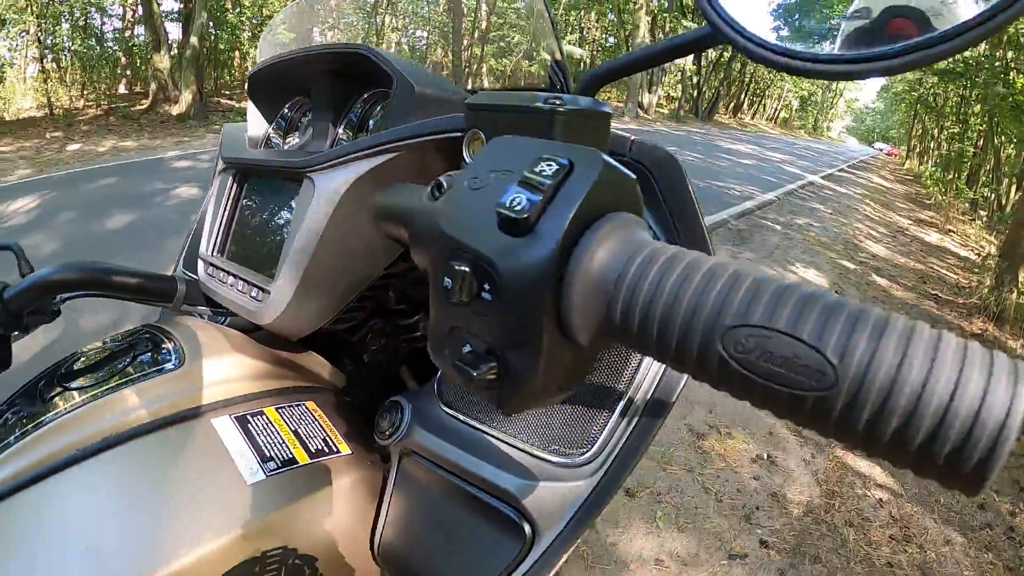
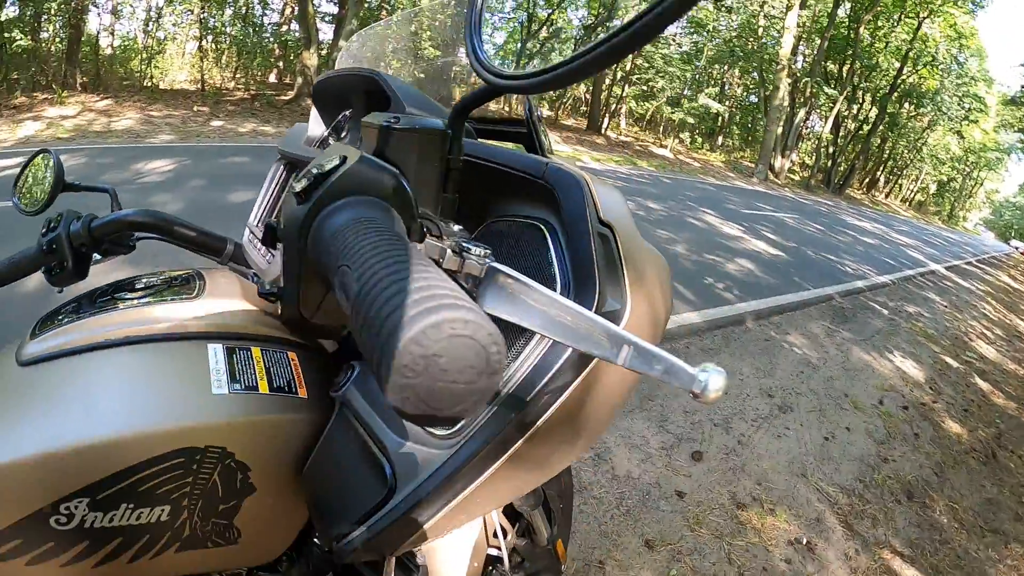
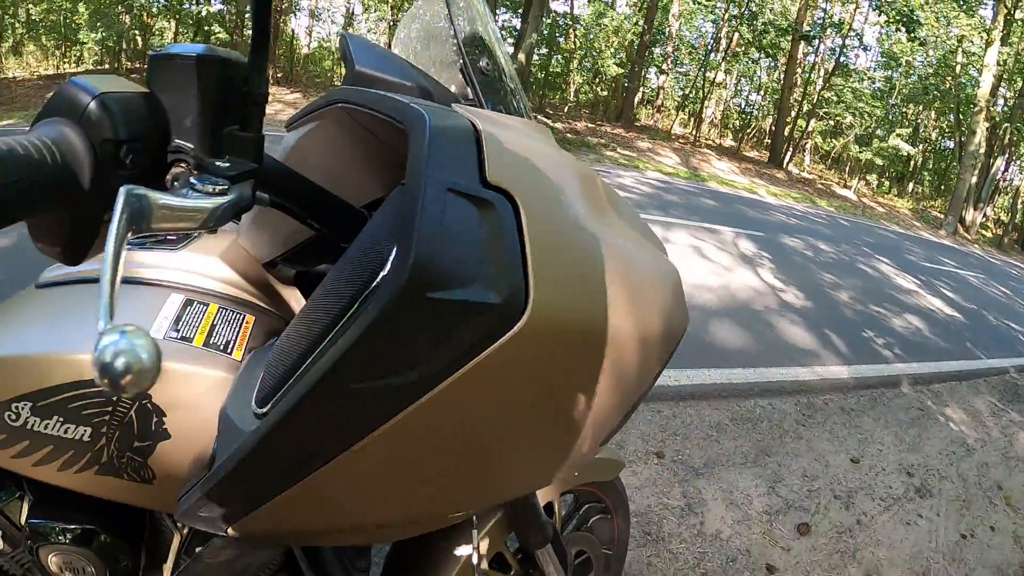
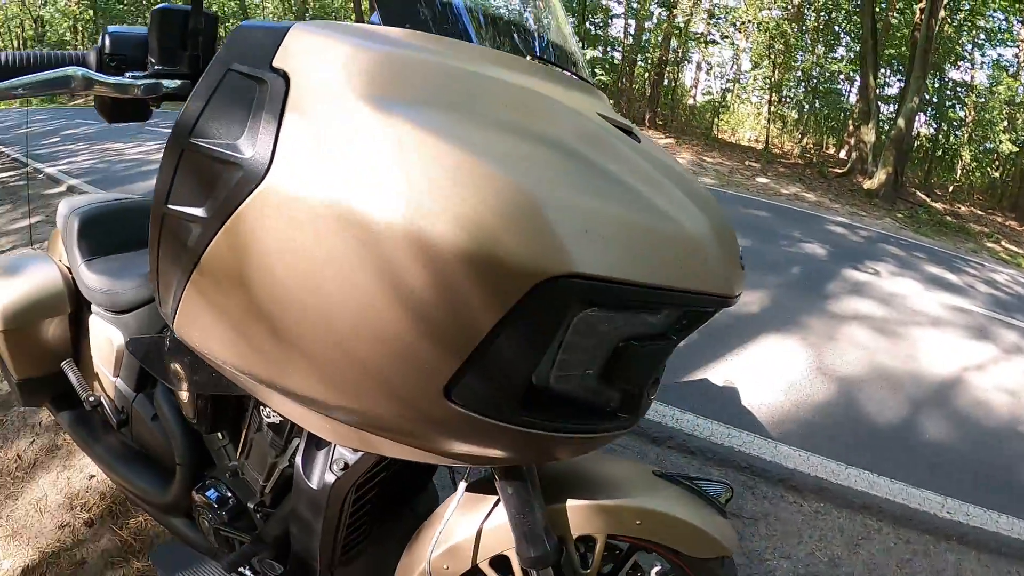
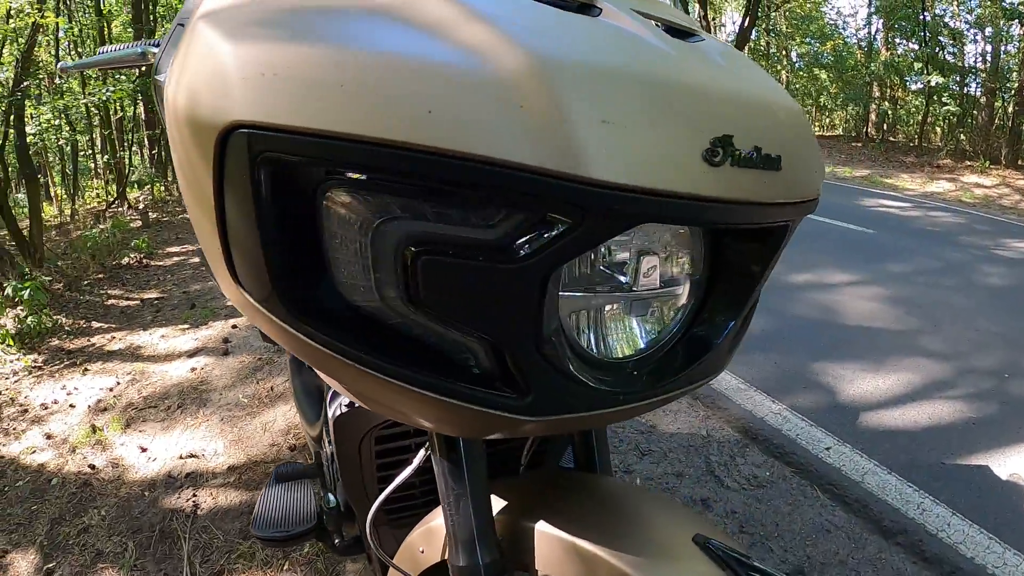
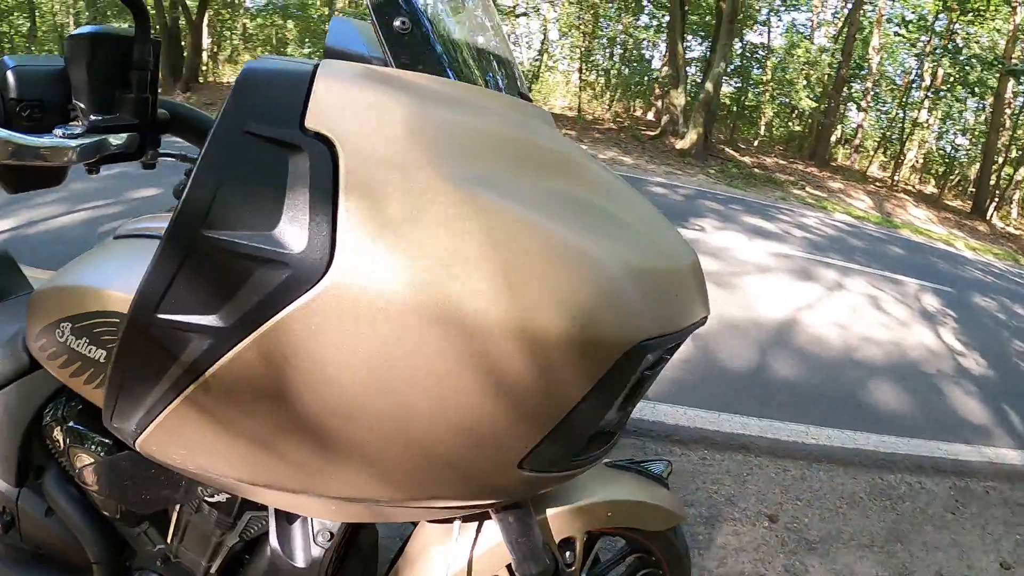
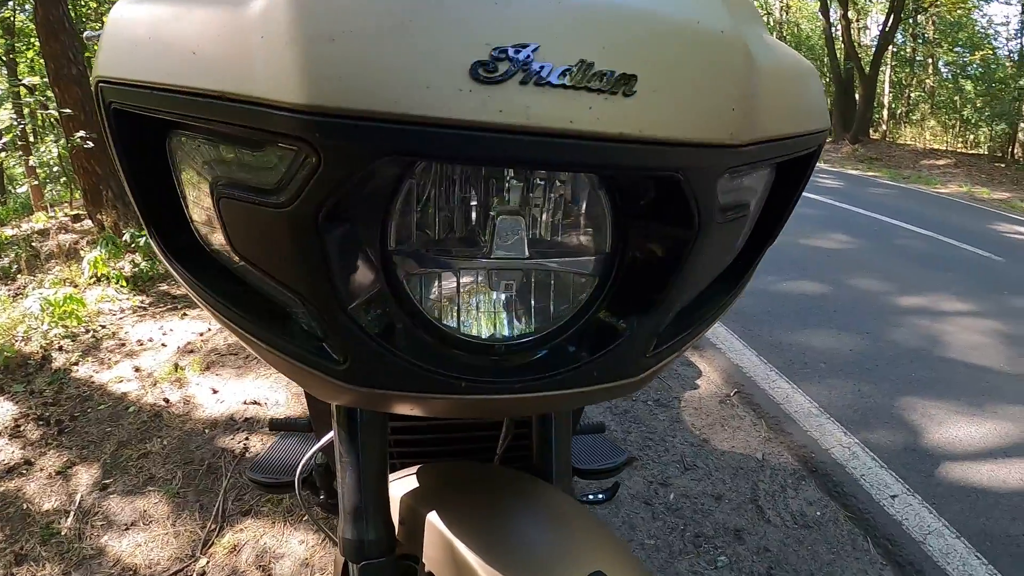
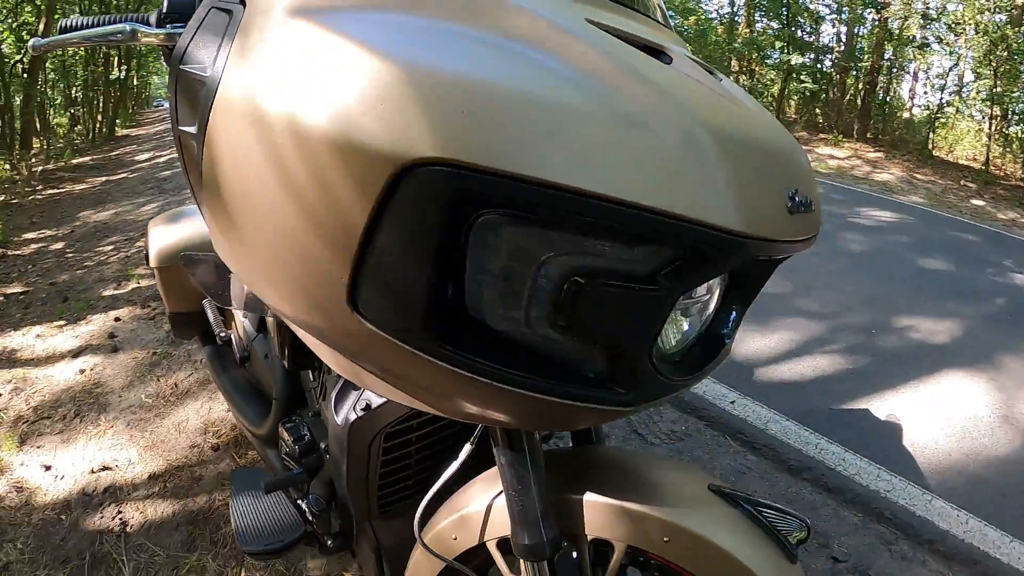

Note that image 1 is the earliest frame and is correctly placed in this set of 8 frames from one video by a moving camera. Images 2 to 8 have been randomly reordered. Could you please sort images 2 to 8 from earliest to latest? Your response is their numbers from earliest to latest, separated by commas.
2, 3, 6, 4, 8, 5, 7
